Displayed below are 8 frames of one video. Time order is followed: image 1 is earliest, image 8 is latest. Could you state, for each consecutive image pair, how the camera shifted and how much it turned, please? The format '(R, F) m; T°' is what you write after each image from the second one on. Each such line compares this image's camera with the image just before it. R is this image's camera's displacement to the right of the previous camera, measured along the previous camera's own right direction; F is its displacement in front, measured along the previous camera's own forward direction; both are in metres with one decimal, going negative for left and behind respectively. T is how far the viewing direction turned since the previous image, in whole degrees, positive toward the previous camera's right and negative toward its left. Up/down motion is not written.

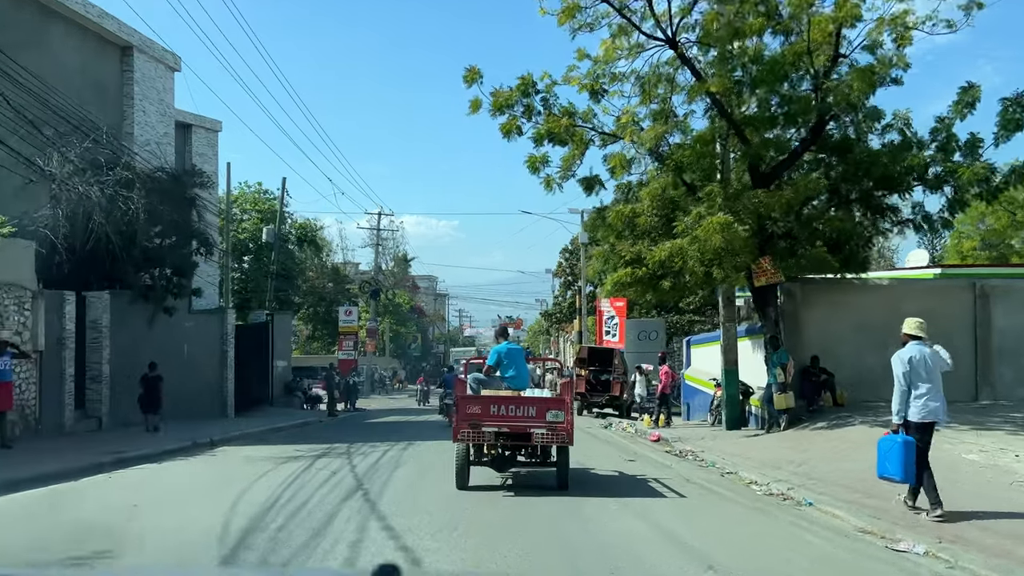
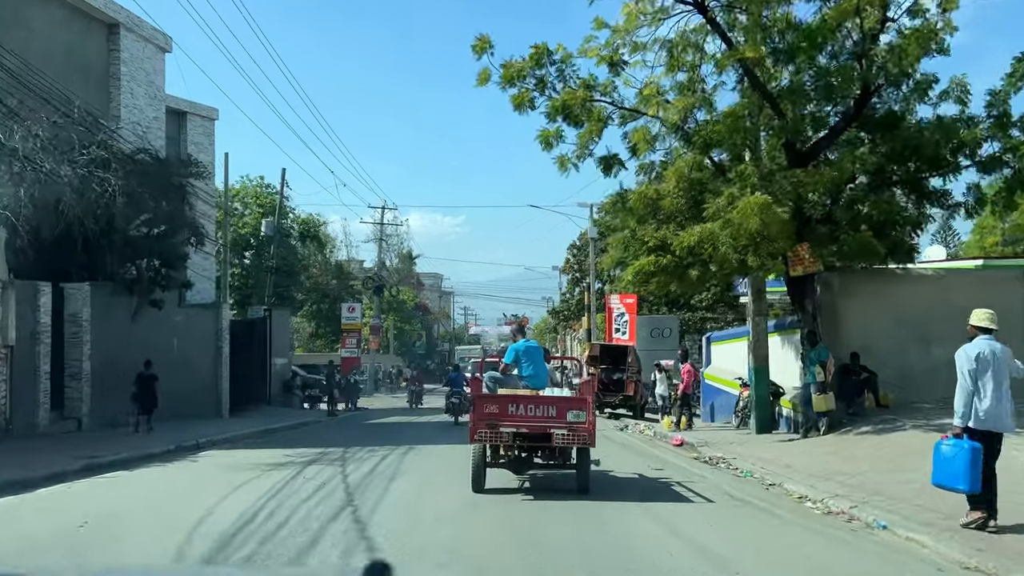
(-0.1, +1.3) m; 0°
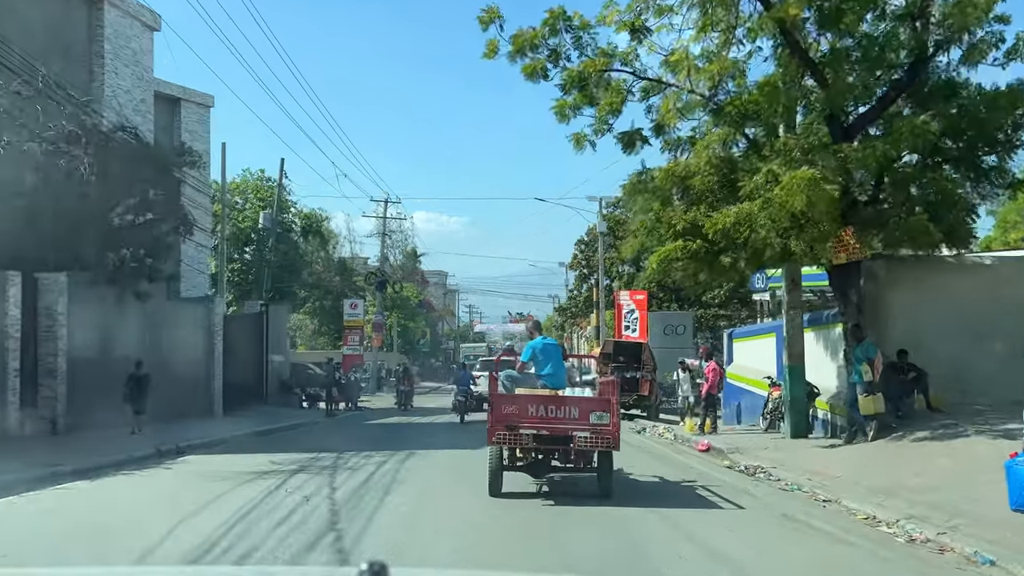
(-0.1, +1.3) m; 0°
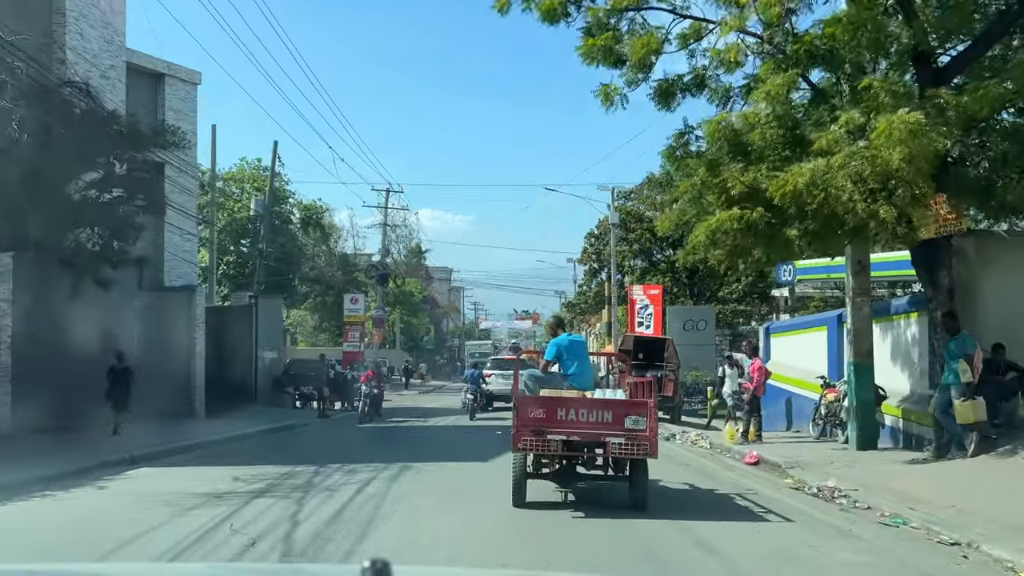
(-0.1, +2.1) m; 0°
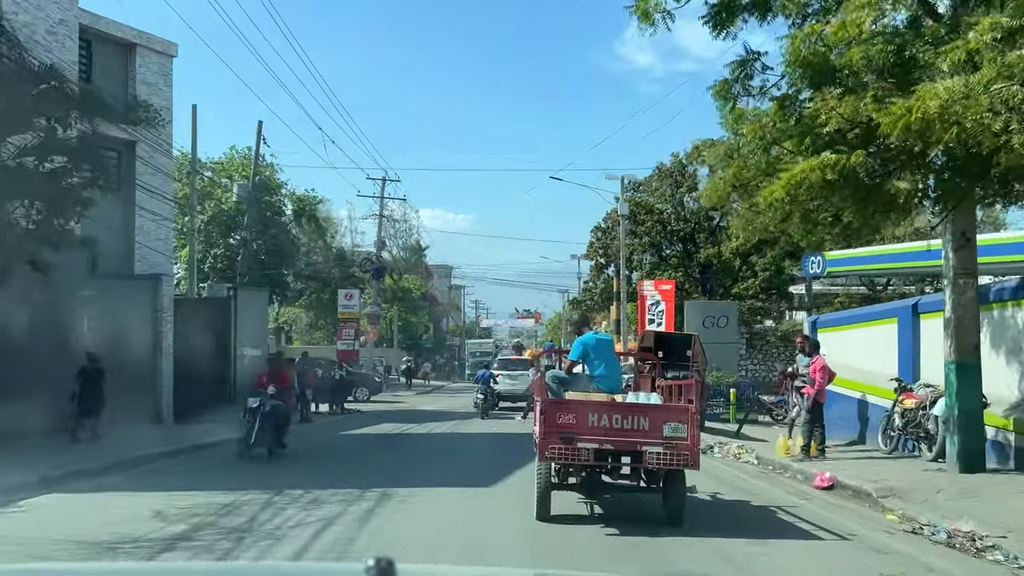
(-0.1, +2.4) m; 0°
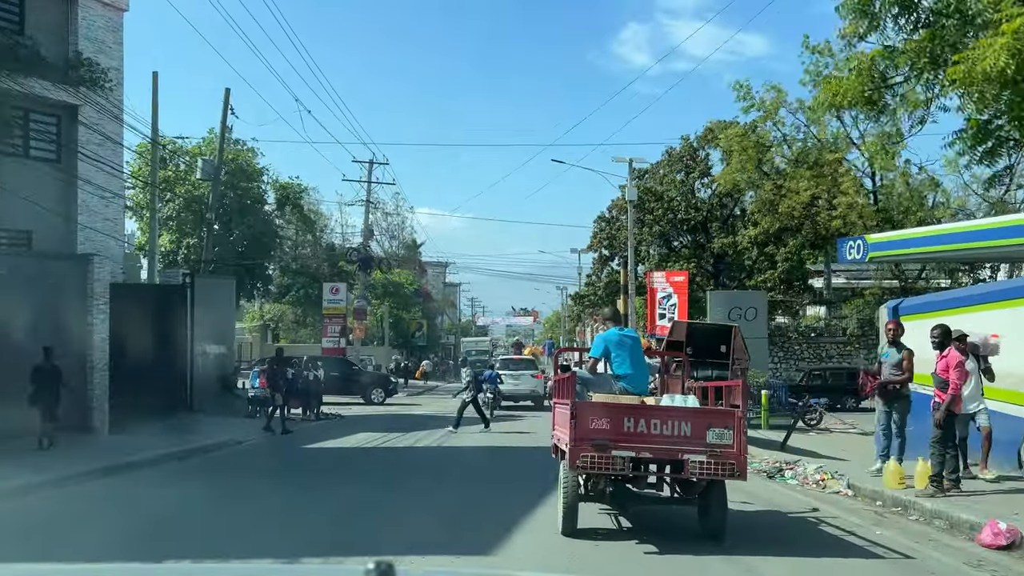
(-0.1, +3.2) m; 0°
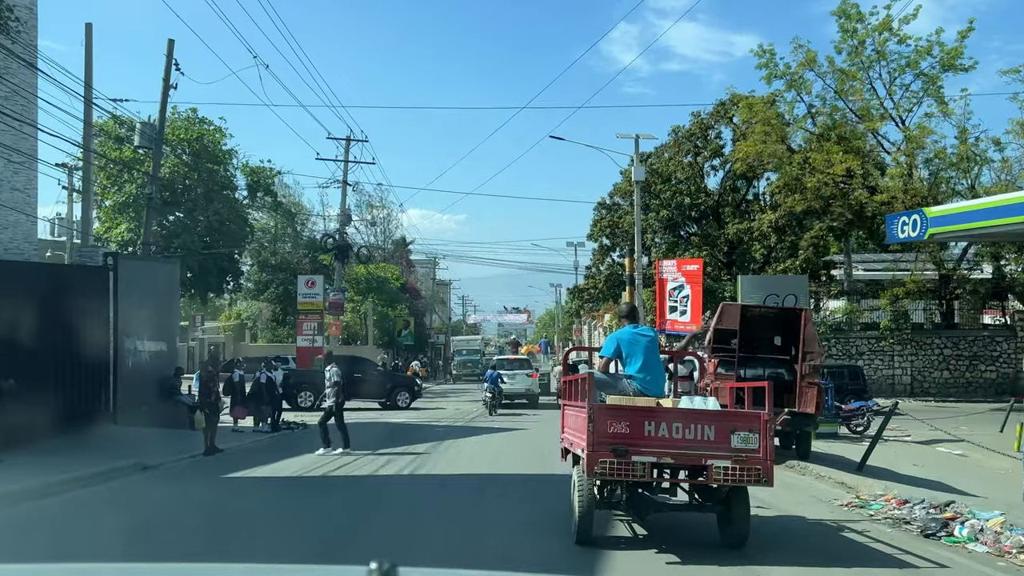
(-0.1, +3.8) m; +1°
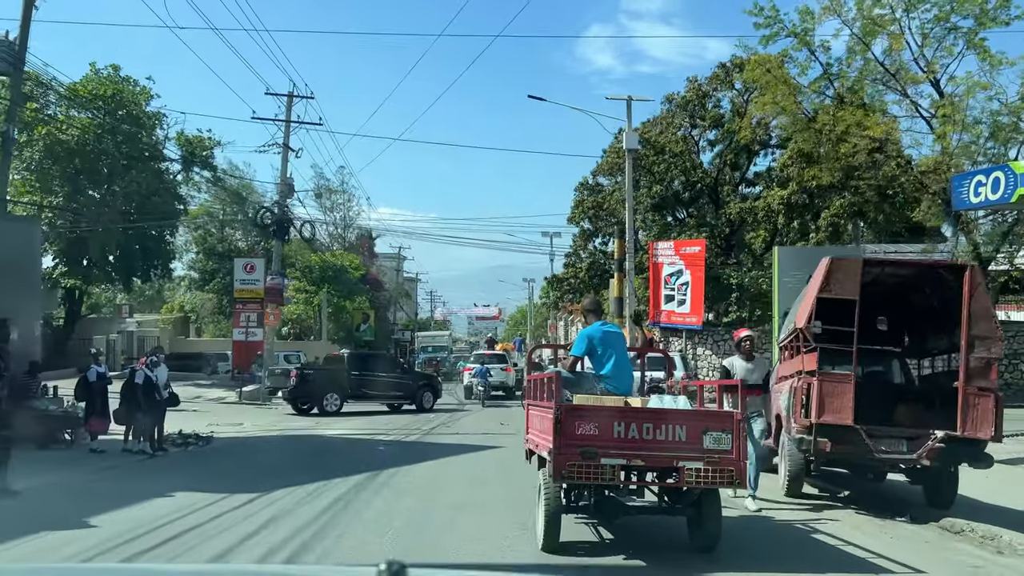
(0.0, +4.8) m; +2°
